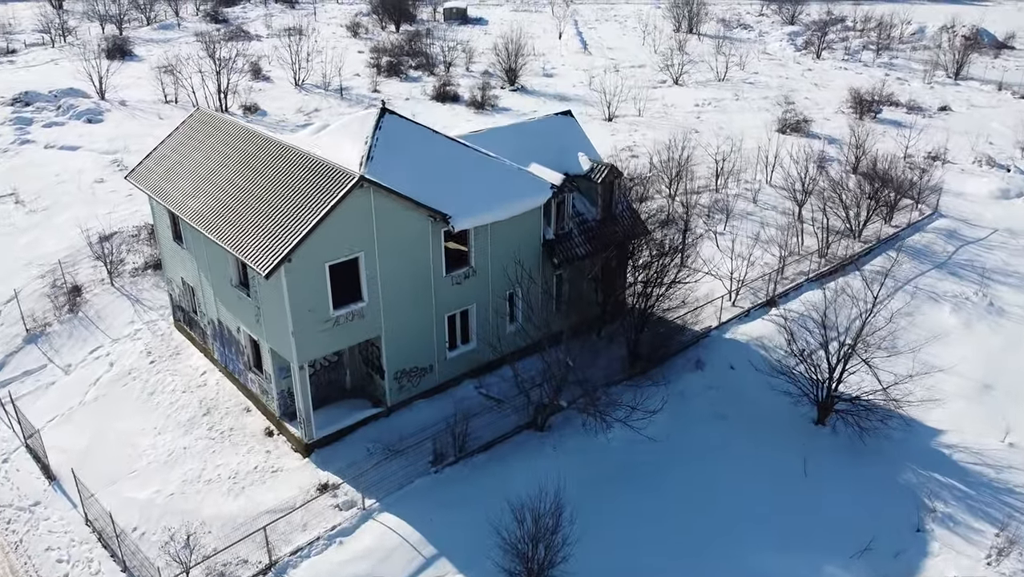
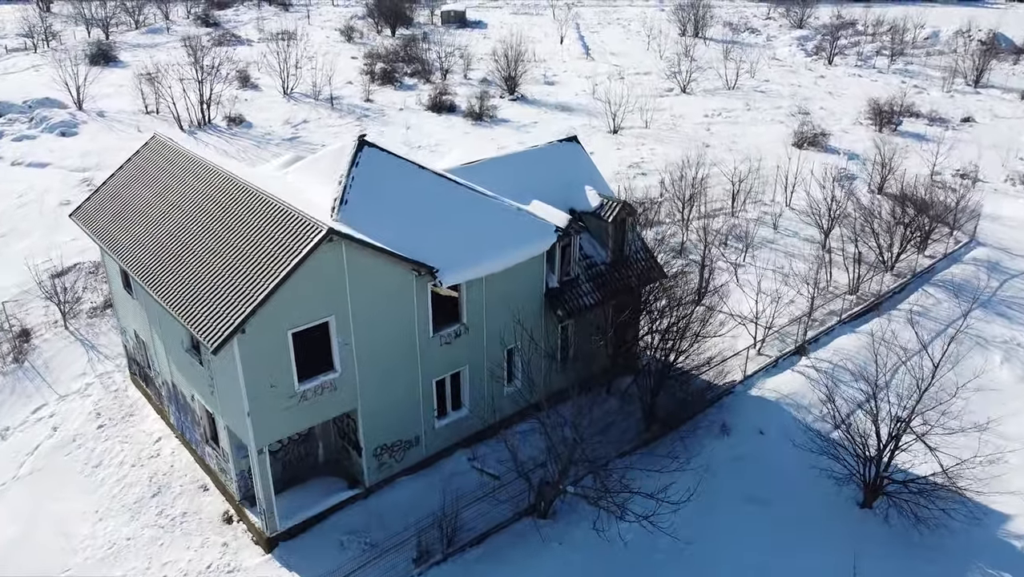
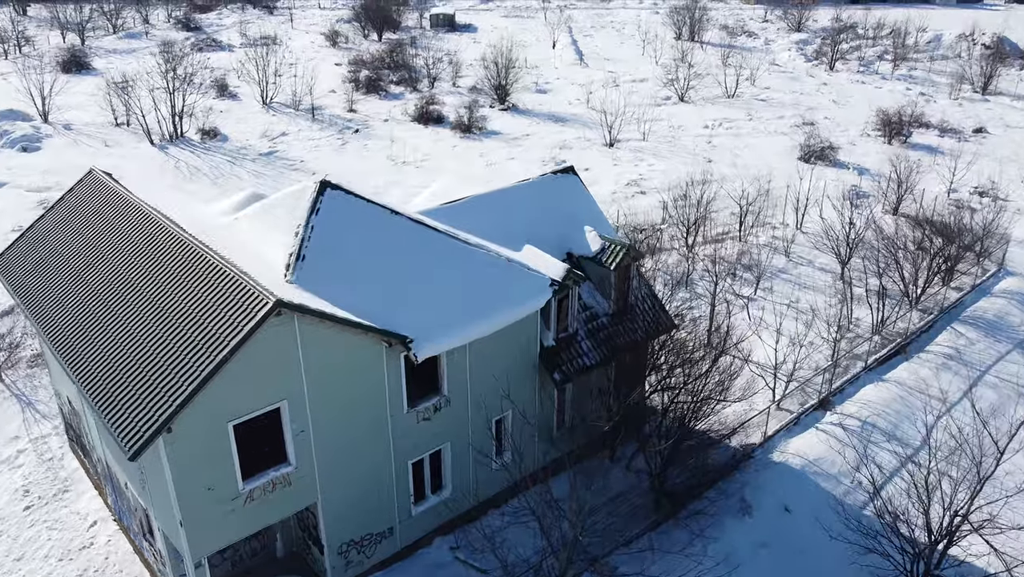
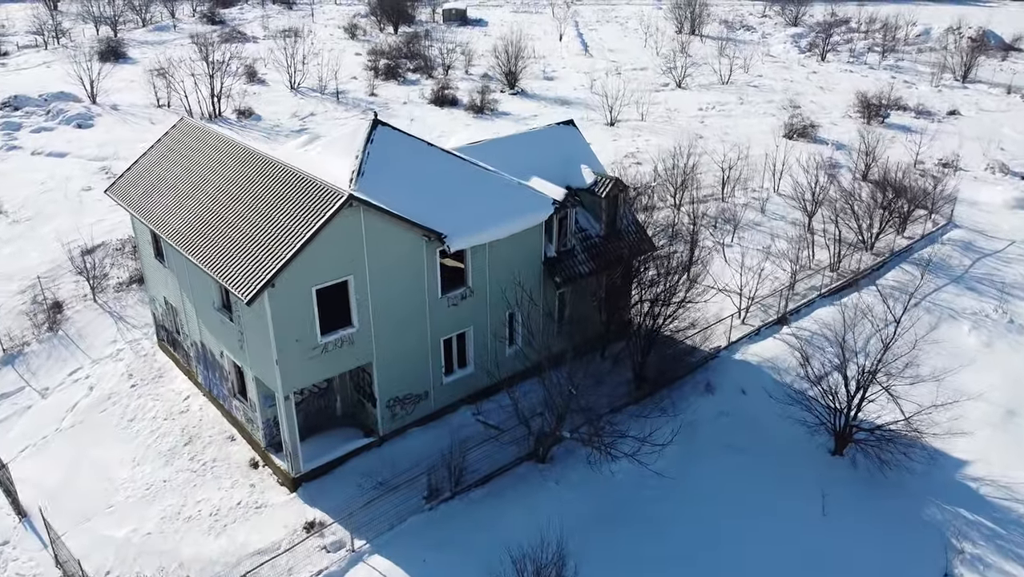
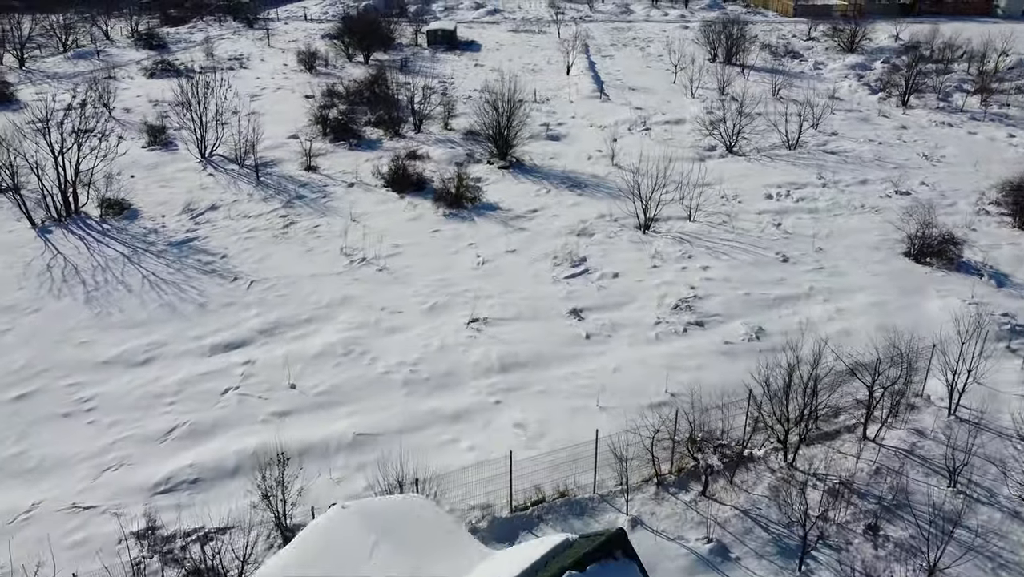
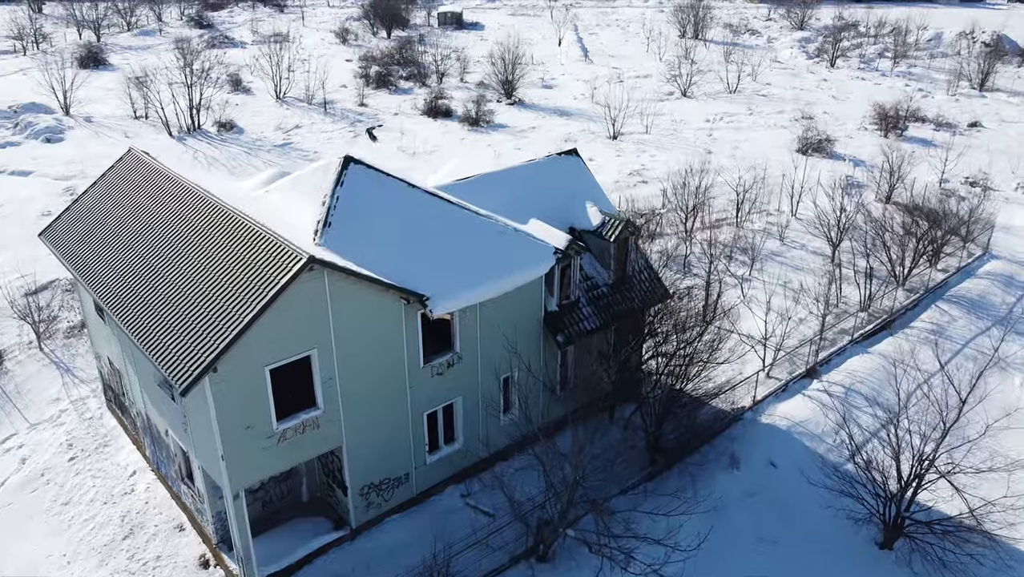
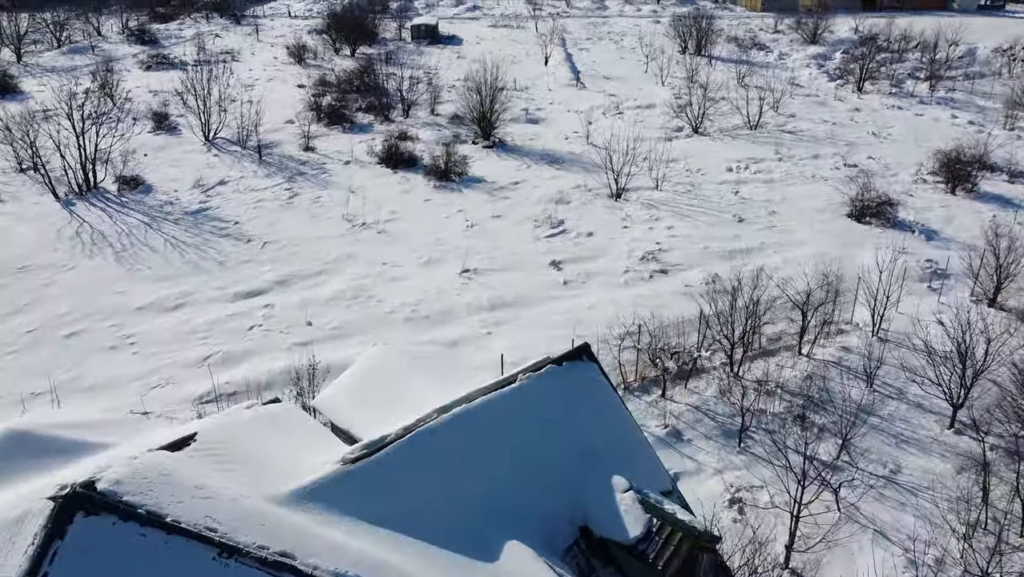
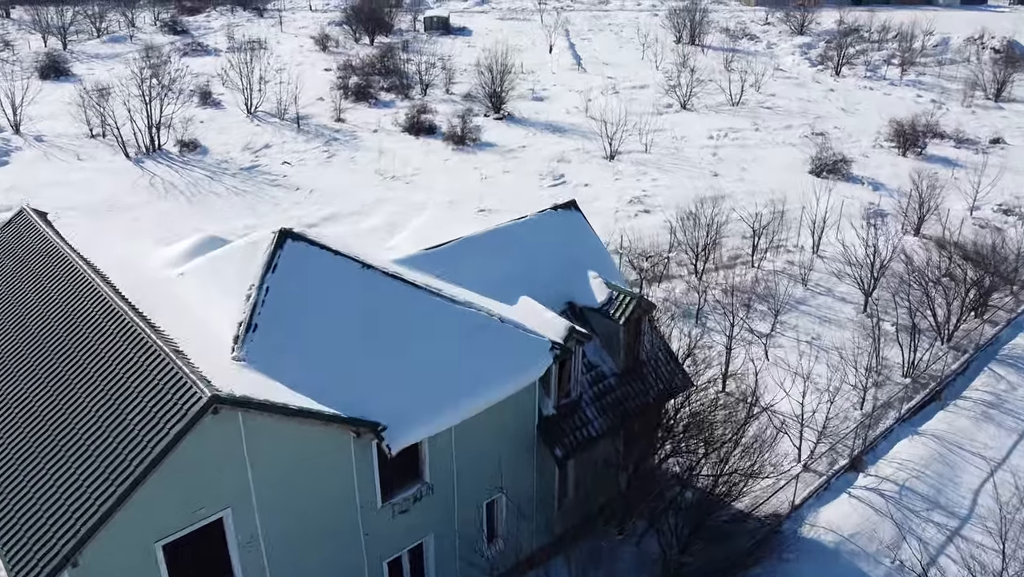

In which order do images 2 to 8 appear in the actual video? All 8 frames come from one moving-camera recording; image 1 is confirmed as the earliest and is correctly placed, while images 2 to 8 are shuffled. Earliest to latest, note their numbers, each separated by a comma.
4, 2, 6, 3, 8, 7, 5
